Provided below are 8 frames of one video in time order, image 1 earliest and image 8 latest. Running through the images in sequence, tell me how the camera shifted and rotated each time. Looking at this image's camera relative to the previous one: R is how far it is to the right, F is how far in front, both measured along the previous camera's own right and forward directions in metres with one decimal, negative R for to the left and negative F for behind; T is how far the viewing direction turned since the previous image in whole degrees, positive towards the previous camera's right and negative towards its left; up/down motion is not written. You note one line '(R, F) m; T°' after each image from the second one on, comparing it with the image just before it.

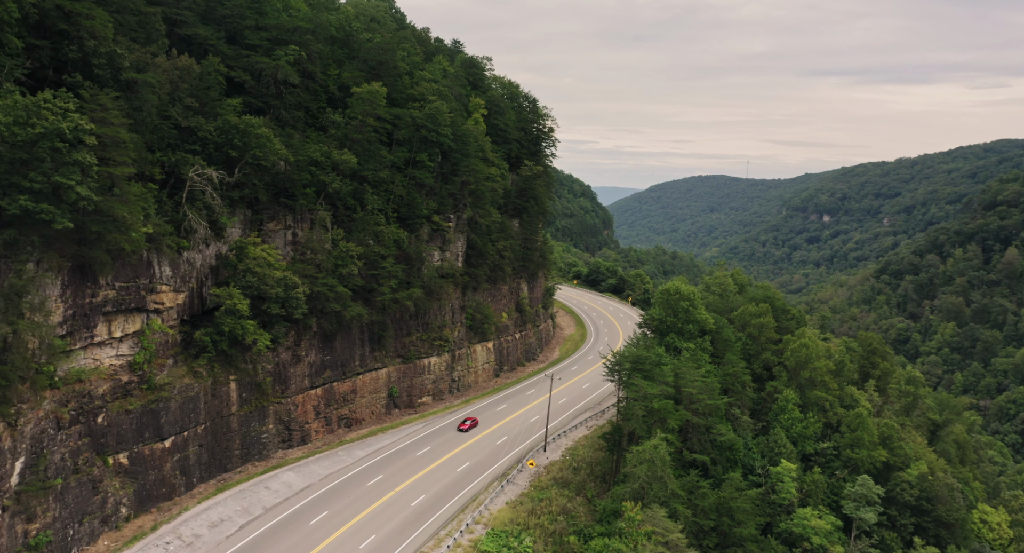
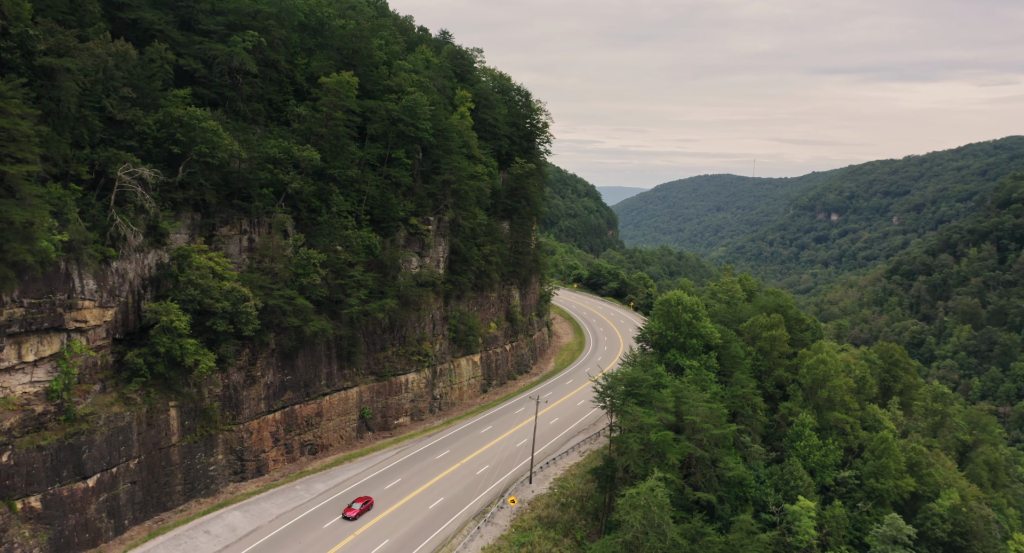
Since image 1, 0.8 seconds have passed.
(+1.4, +5.2) m; 0°
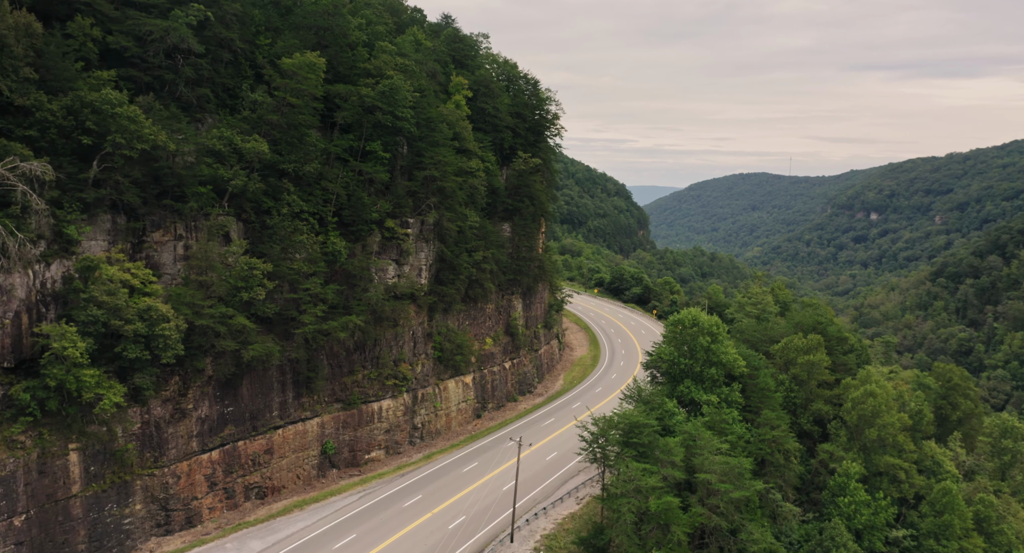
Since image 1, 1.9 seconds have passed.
(+2.4, +7.3) m; -2°
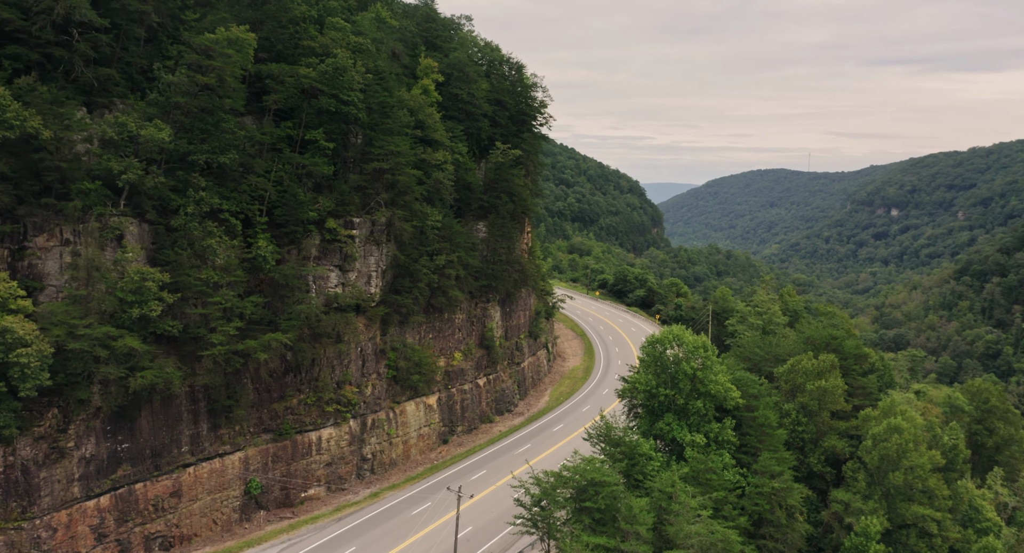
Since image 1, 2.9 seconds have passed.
(+2.8, +6.3) m; -1°
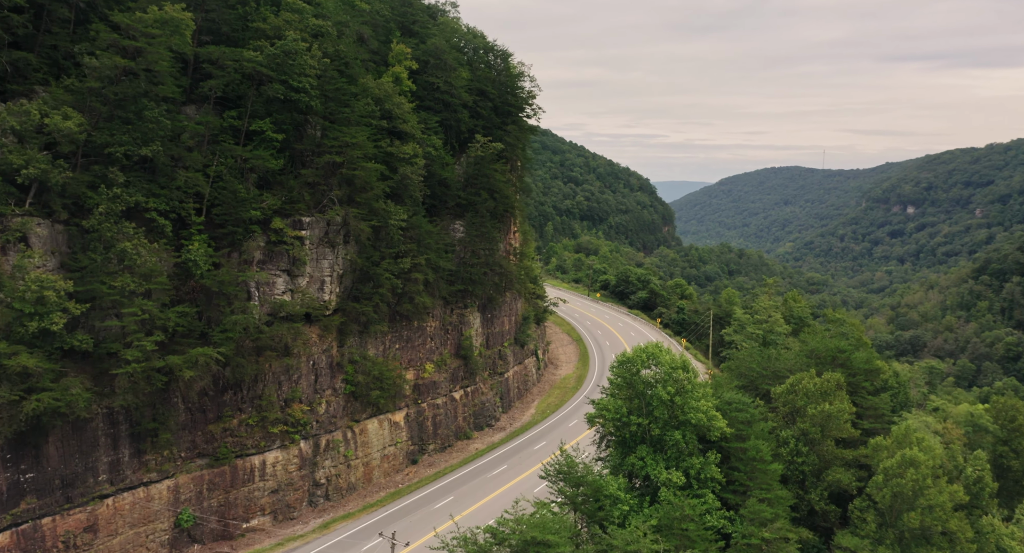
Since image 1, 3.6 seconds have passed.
(+2.1, +4.1) m; -1°
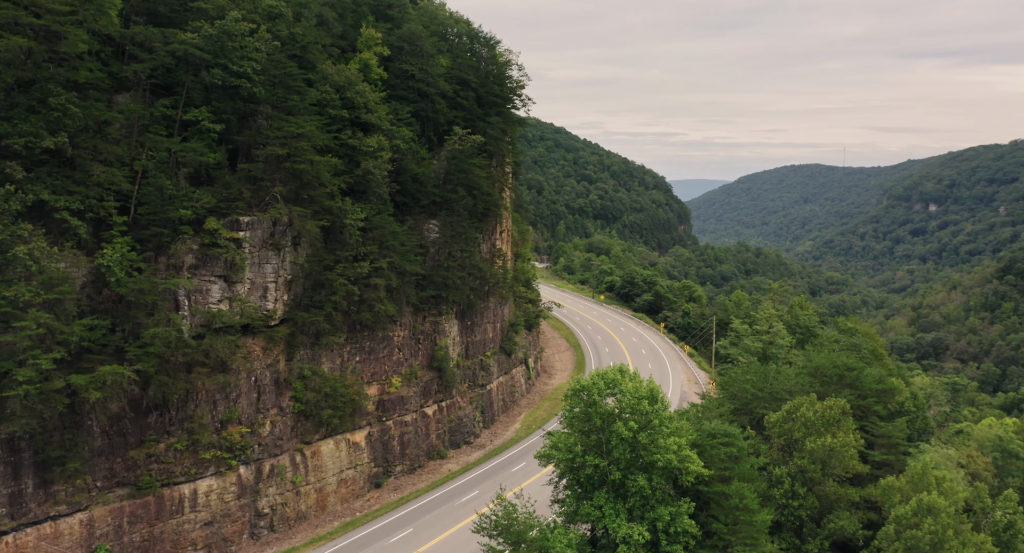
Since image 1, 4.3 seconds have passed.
(+2.2, +4.0) m; -1°
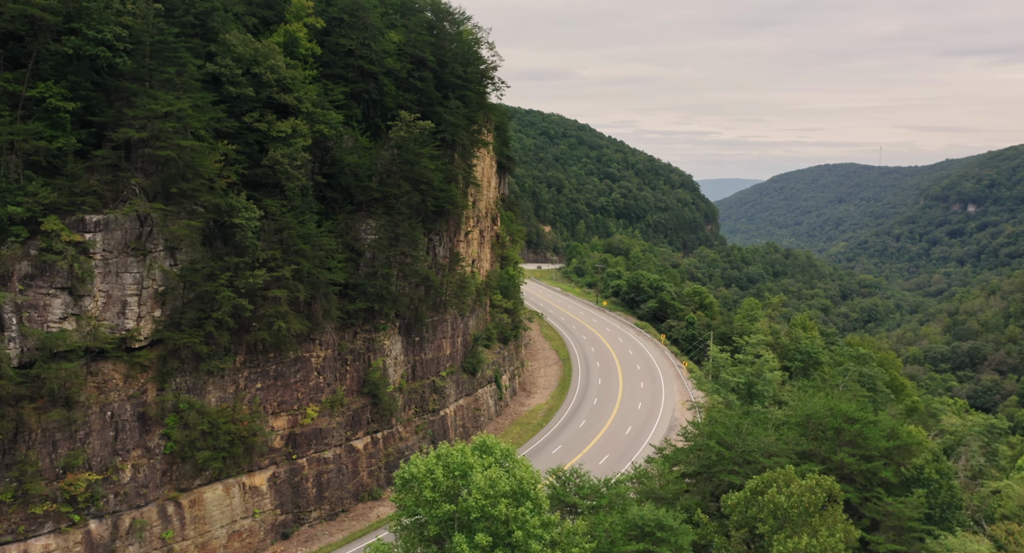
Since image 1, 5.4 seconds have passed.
(+3.9, +6.6) m; -2°
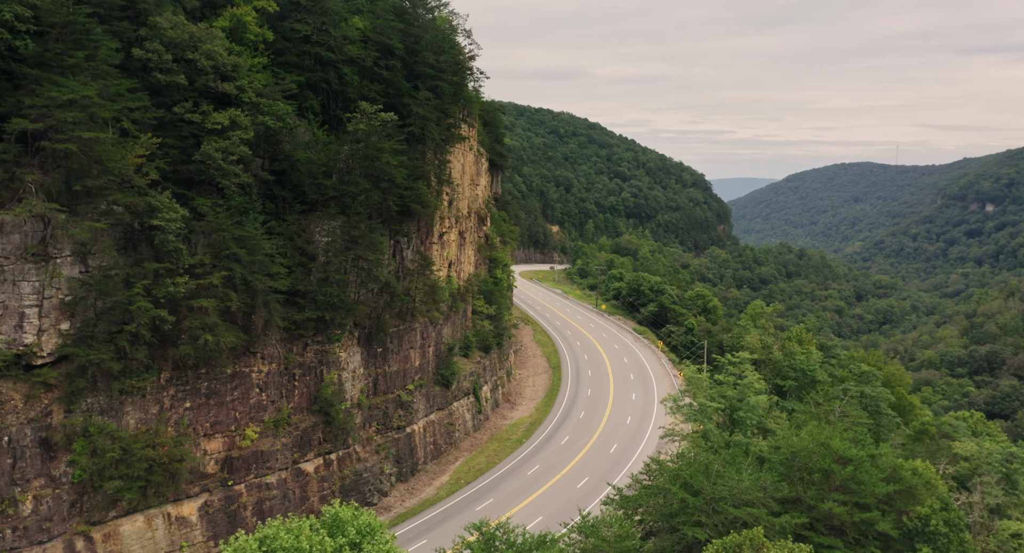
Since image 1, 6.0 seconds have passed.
(+2.1, +3.3) m; -1°
